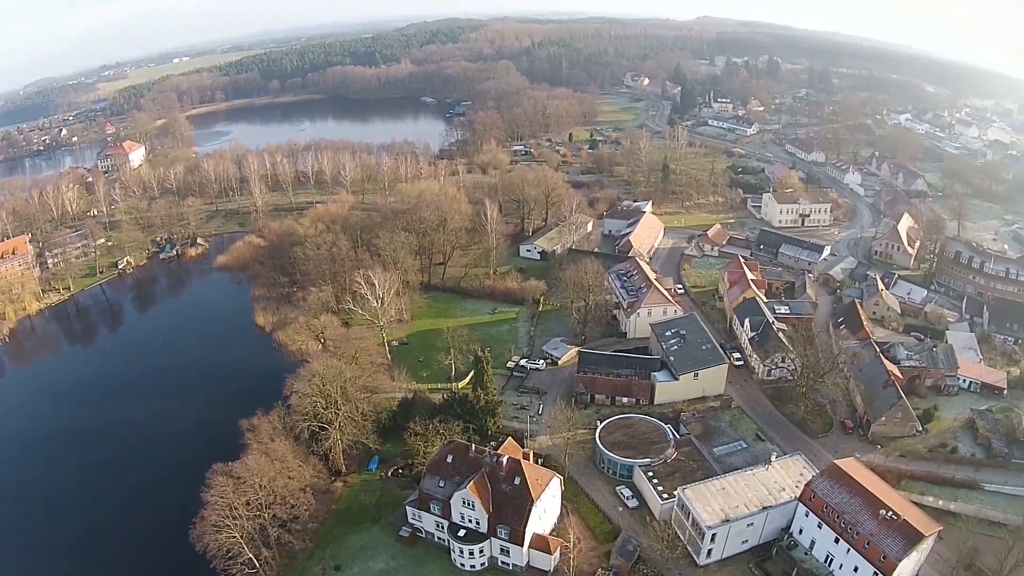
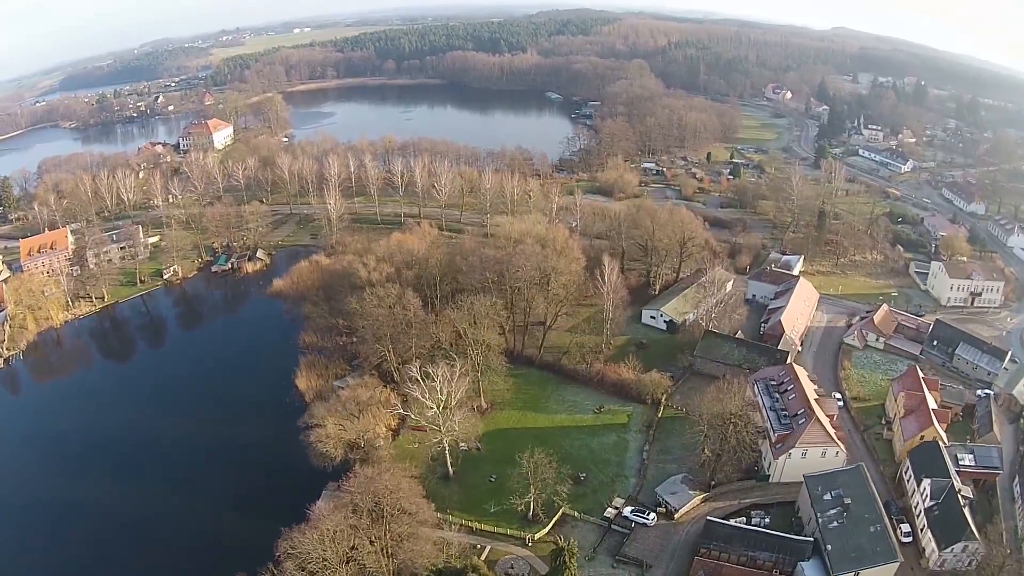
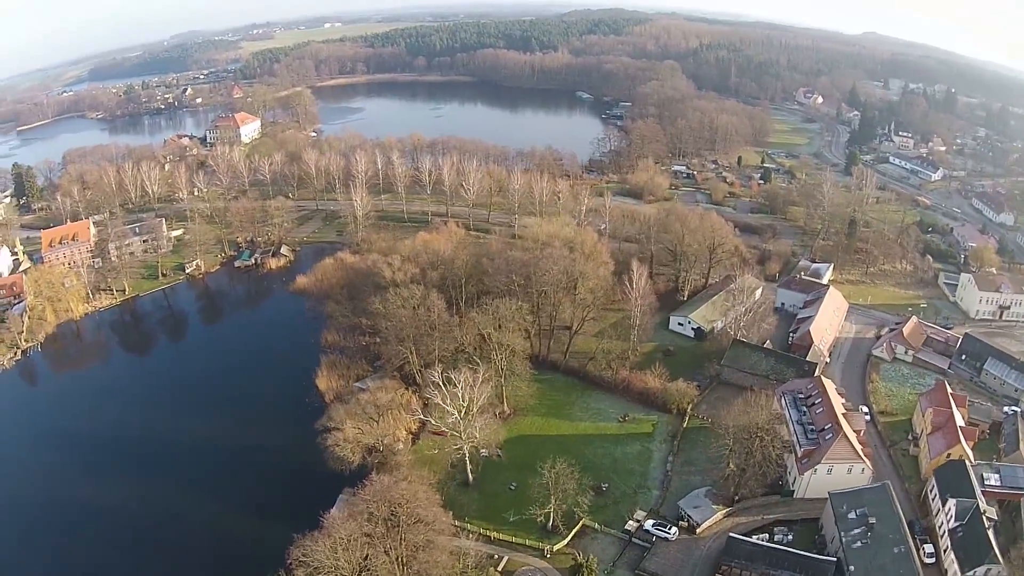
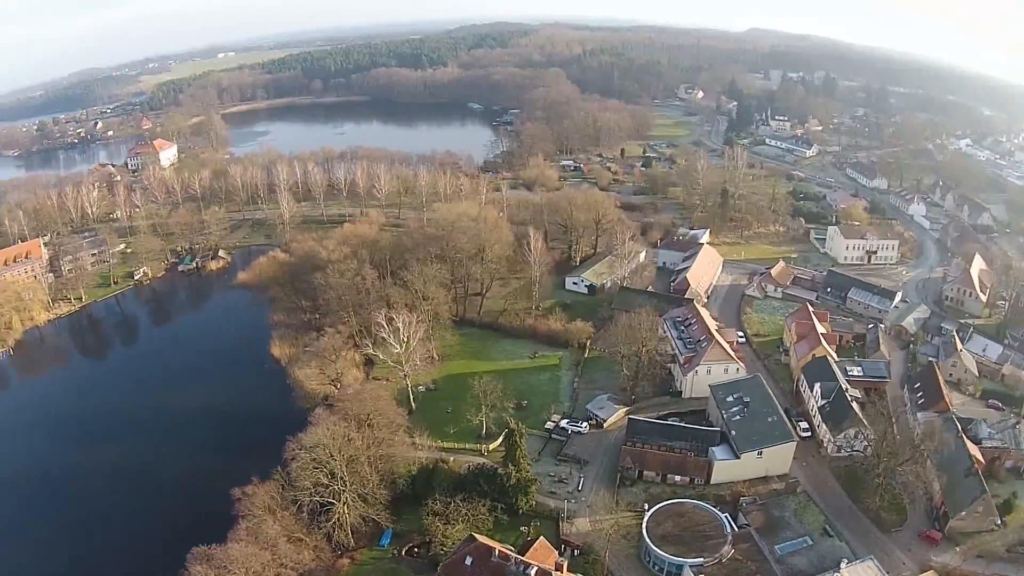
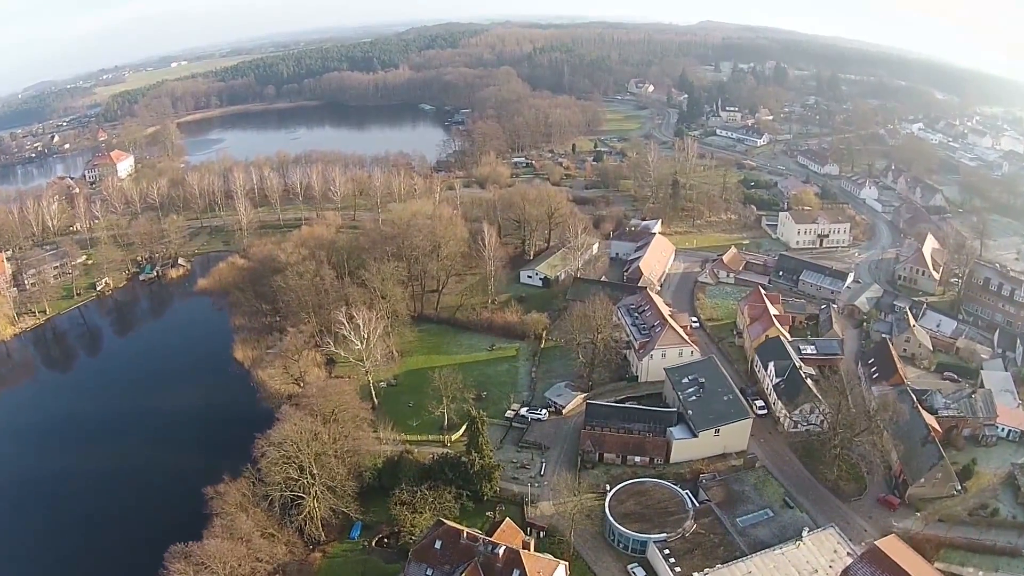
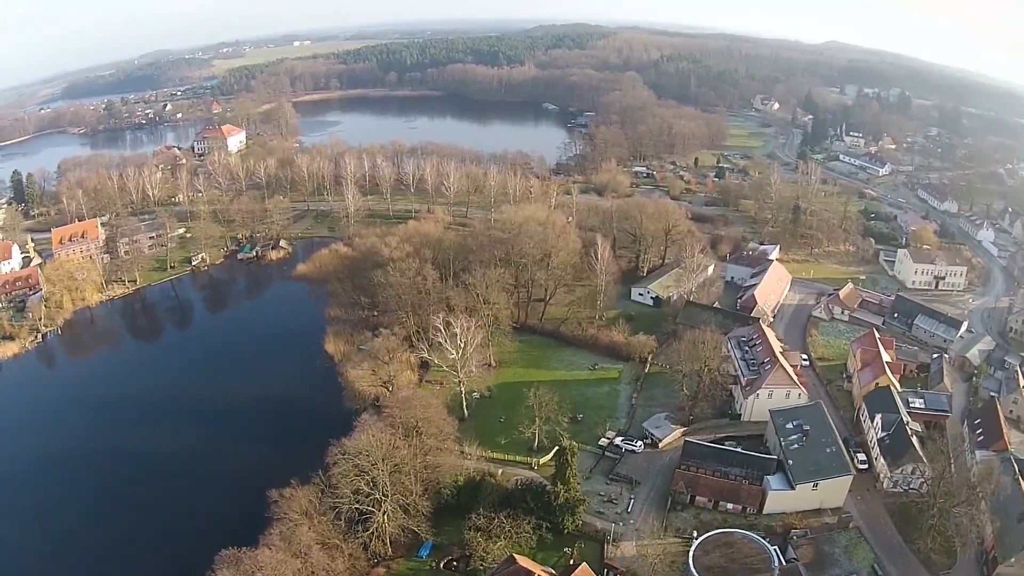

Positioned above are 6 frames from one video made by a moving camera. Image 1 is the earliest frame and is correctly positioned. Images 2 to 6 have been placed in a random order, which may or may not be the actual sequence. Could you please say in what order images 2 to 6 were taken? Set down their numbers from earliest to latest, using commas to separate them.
5, 4, 6, 2, 3
